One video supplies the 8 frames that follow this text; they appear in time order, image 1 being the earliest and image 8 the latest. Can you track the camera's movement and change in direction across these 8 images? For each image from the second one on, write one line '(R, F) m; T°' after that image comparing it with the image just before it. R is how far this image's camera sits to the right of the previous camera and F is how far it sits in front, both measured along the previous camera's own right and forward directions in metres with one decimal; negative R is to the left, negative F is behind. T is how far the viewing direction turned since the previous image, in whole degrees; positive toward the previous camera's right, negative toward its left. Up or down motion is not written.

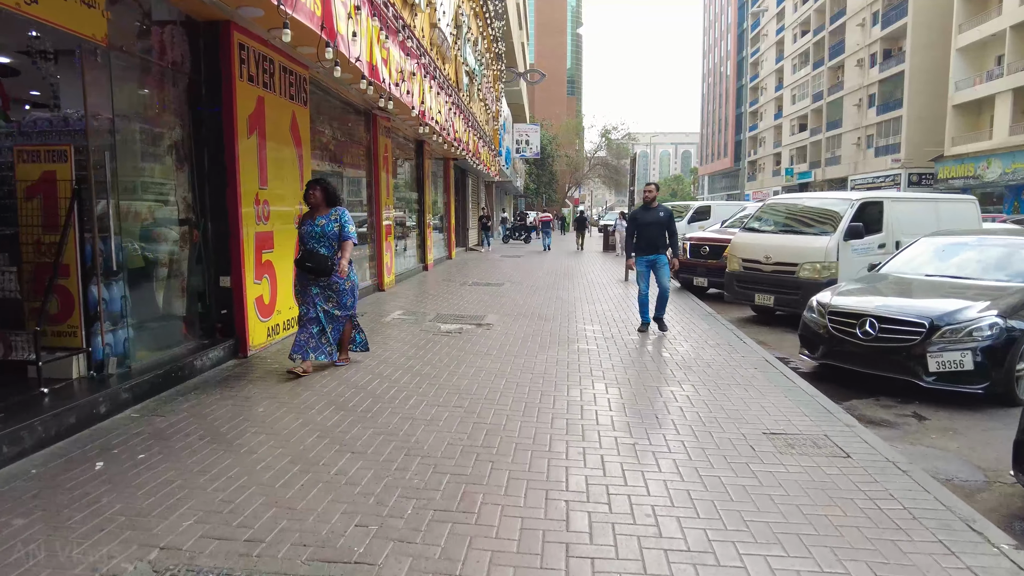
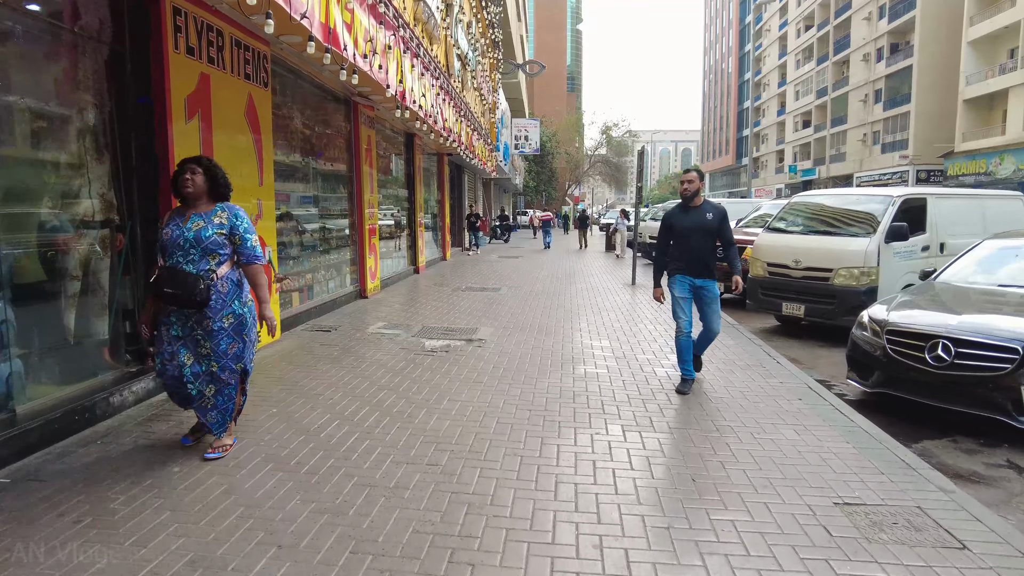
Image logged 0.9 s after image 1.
(+0.1, +1.1) m; 0°
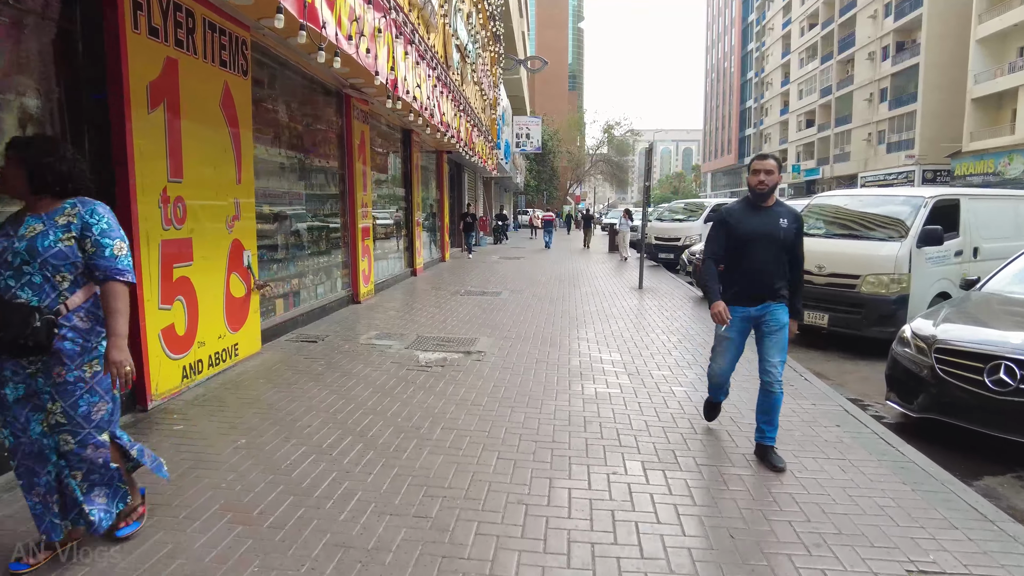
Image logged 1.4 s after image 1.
(0.0, +0.6) m; 0°
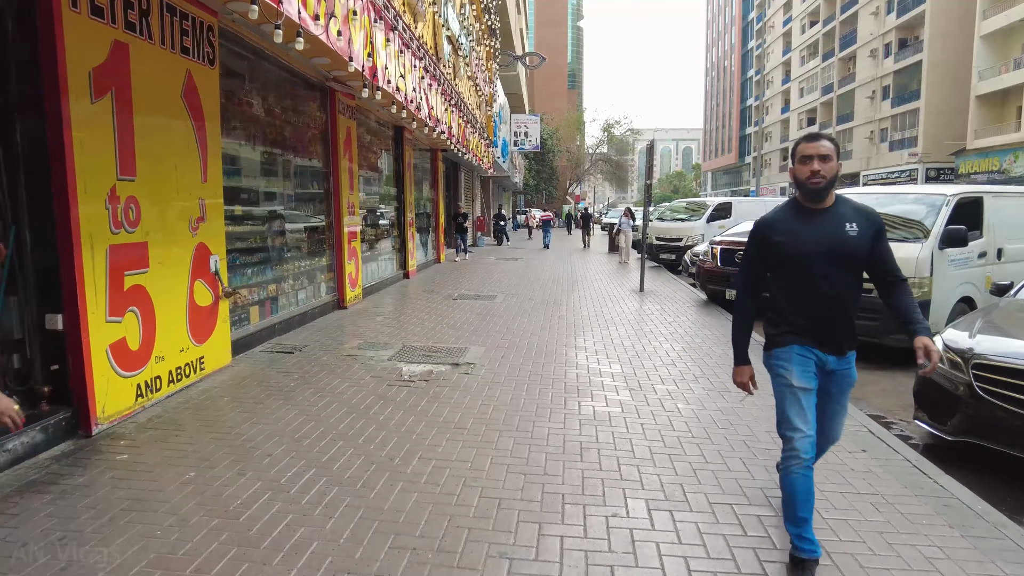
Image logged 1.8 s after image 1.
(+0.1, +0.5) m; 0°
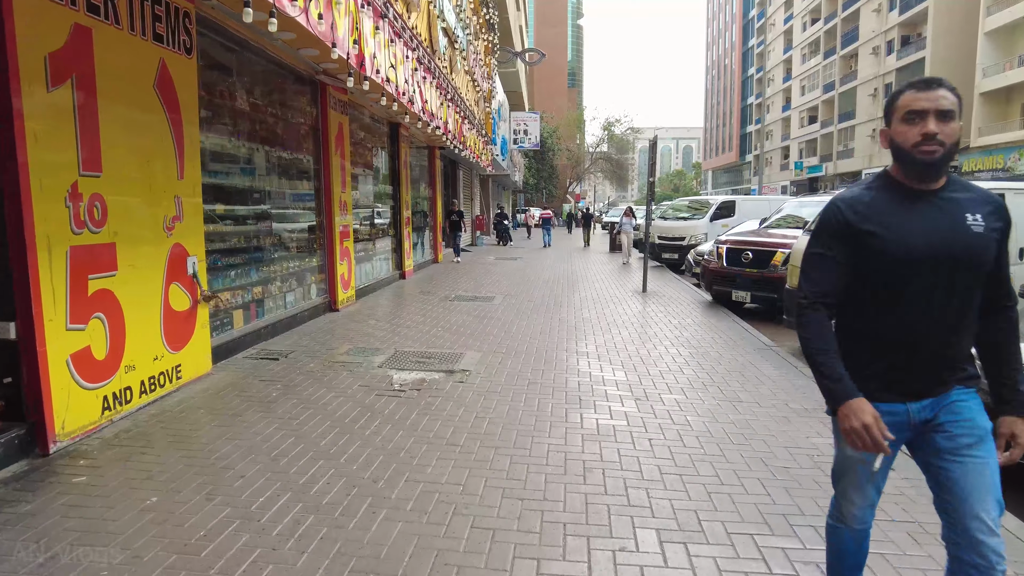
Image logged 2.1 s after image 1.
(0.0, +0.4) m; 0°
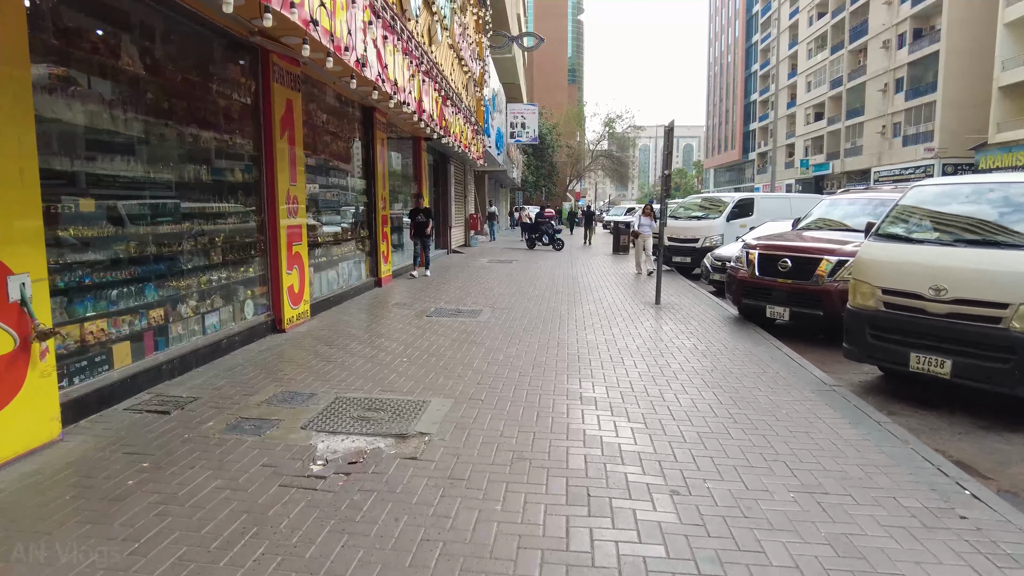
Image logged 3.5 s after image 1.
(+0.2, +1.7) m; 0°
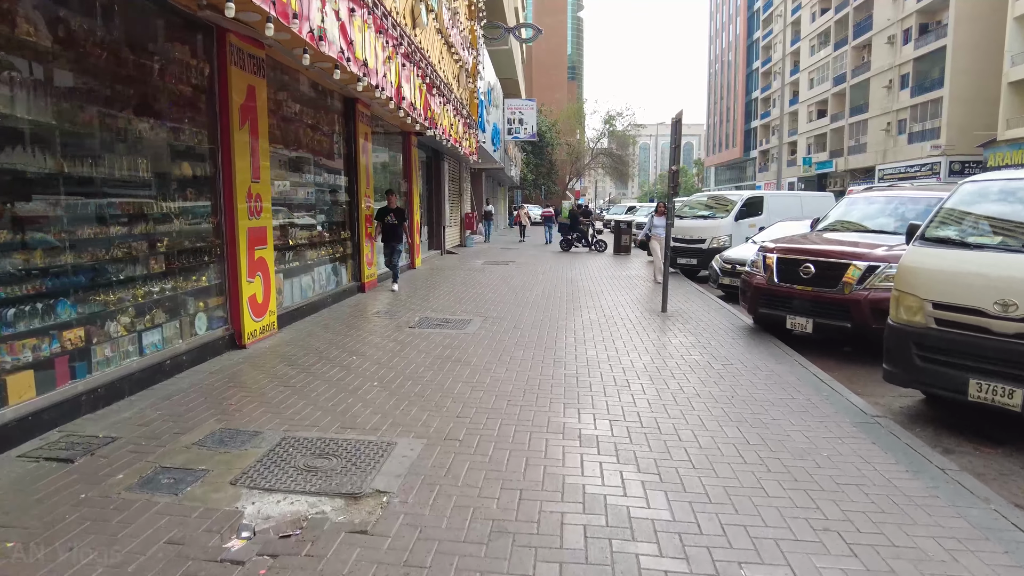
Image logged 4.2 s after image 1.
(+0.1, +0.8) m; 0°
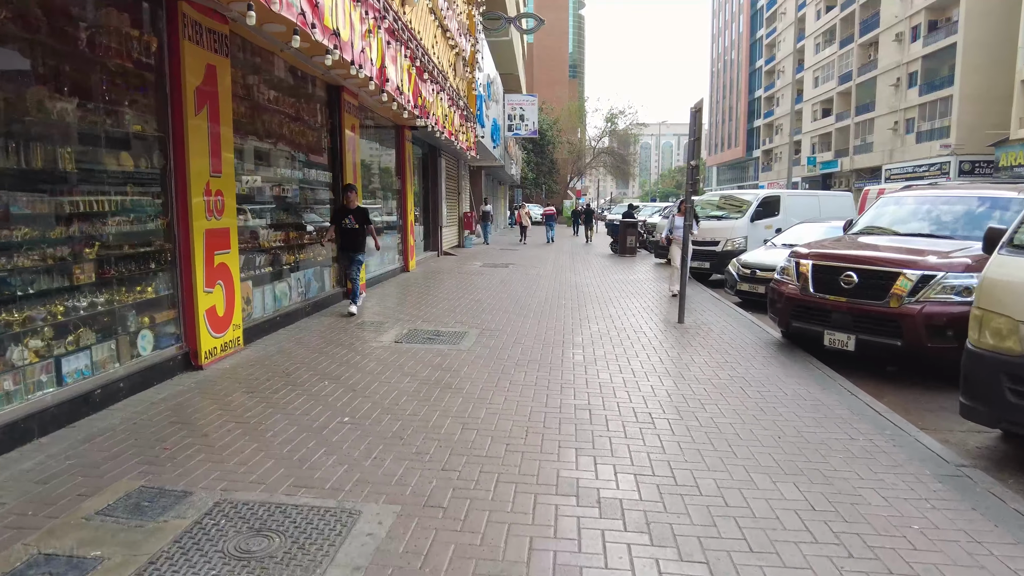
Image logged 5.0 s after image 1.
(0.0, +0.9) m; 0°
